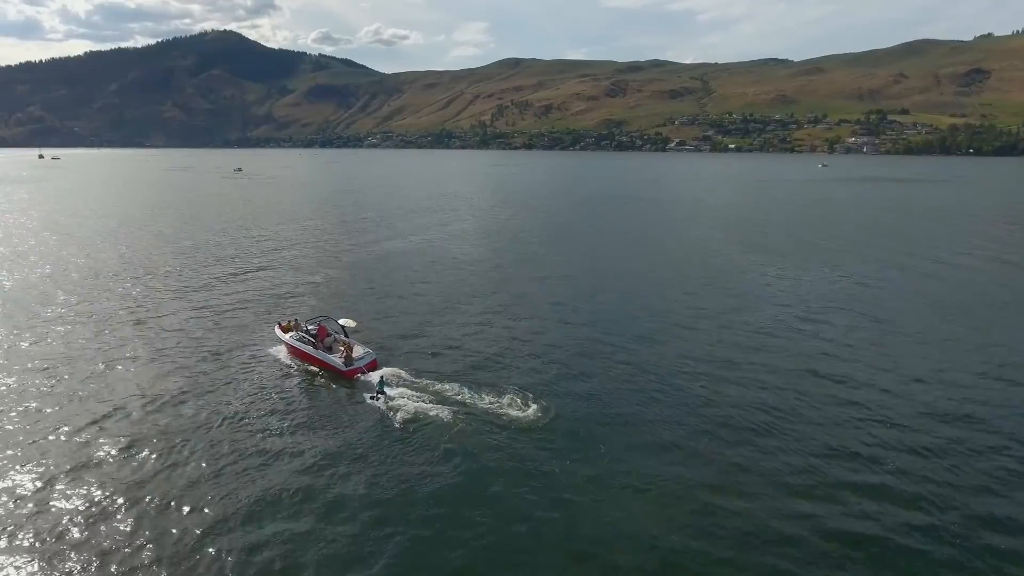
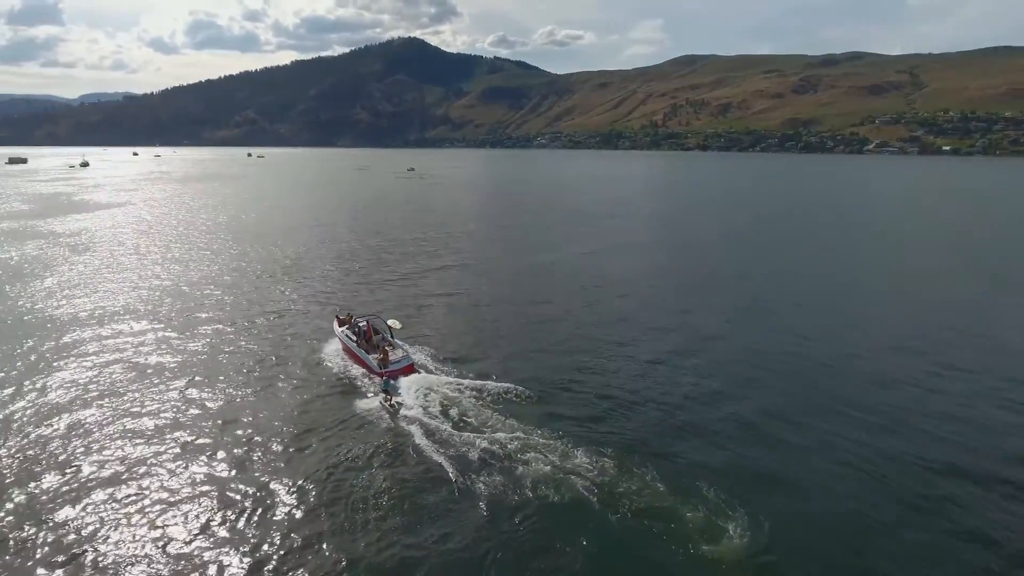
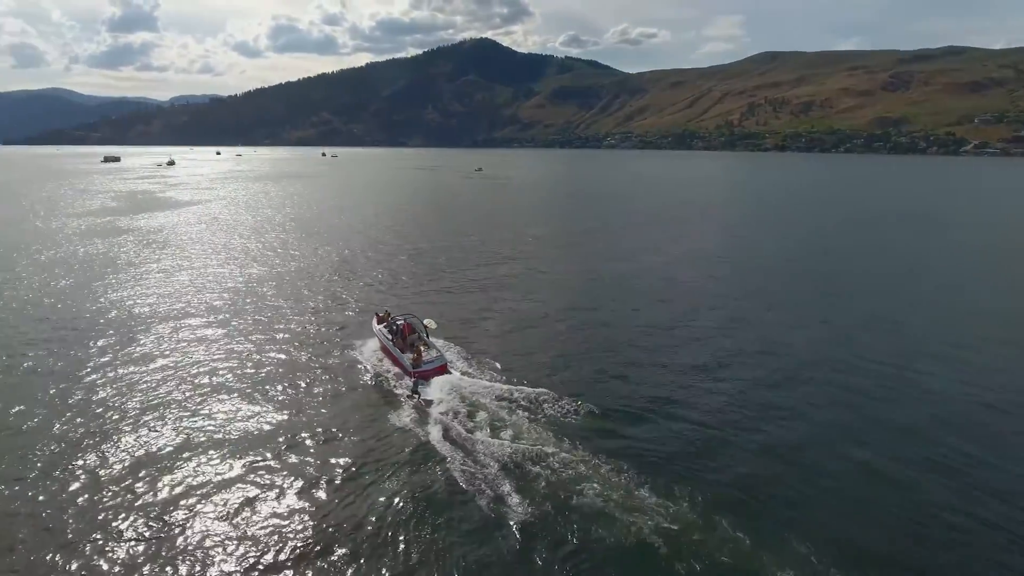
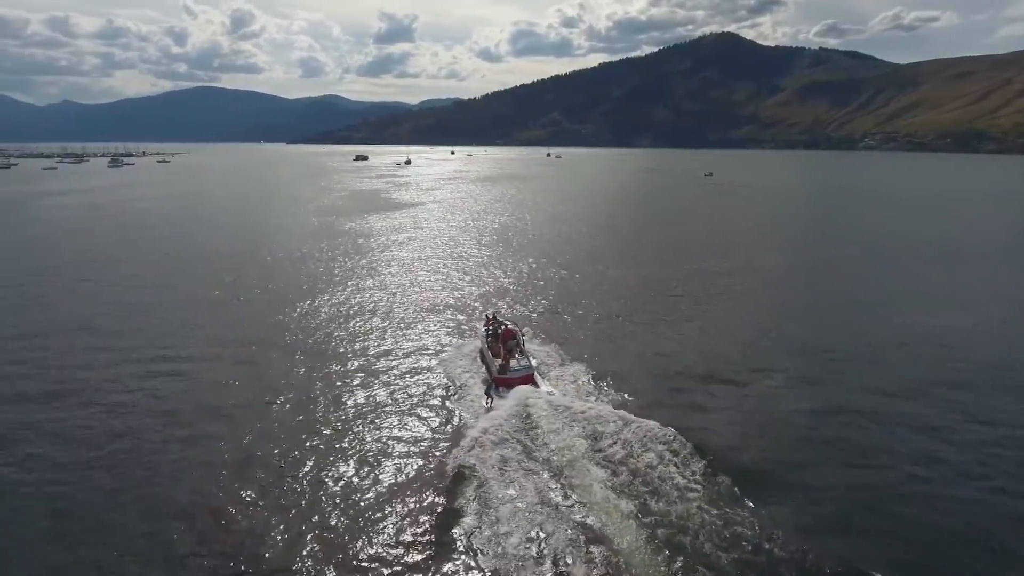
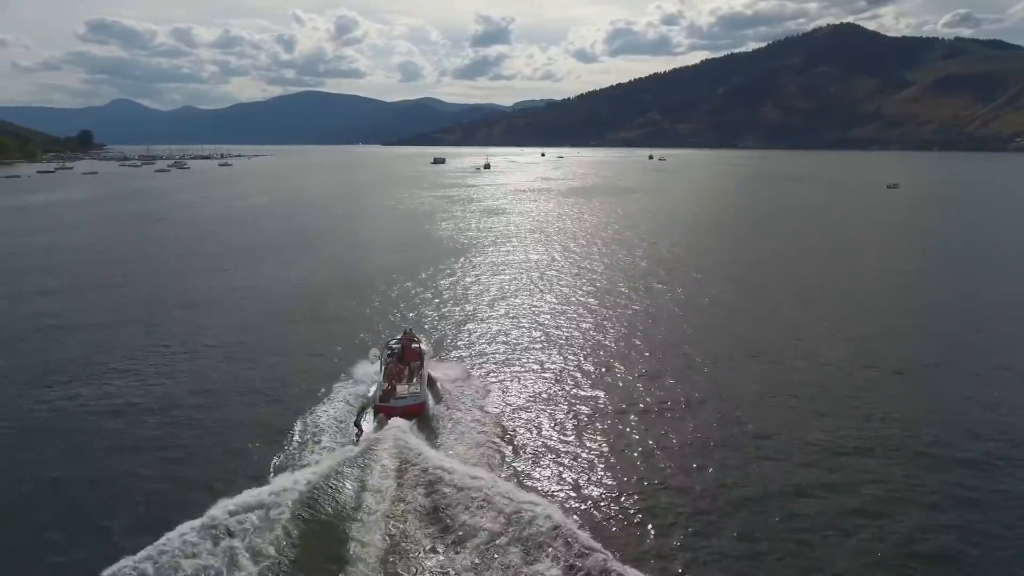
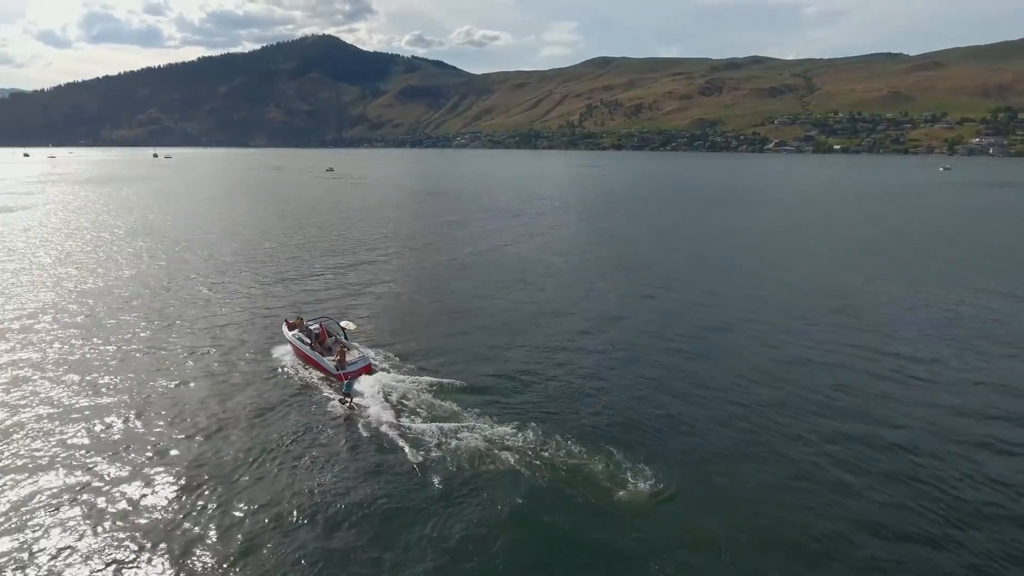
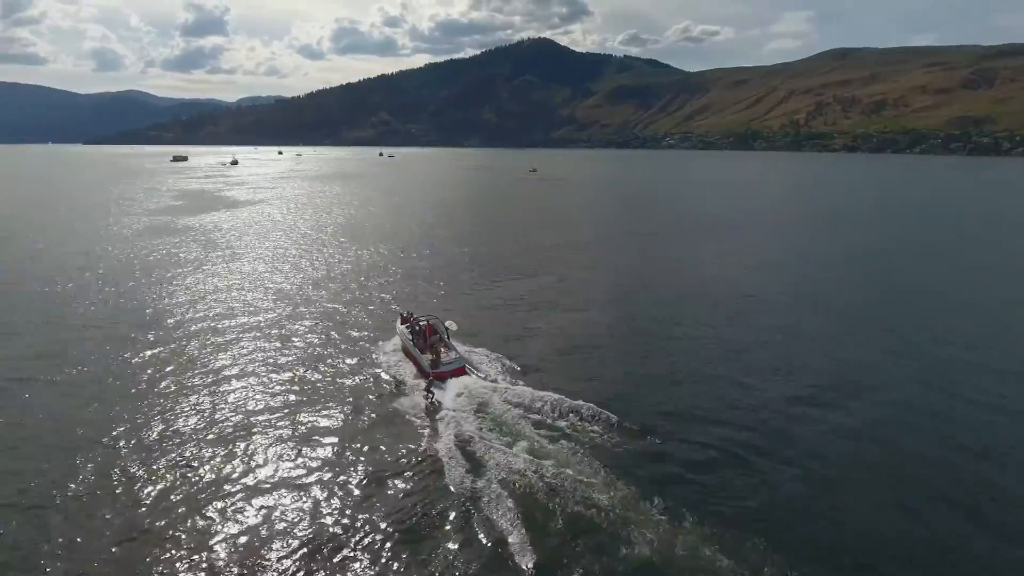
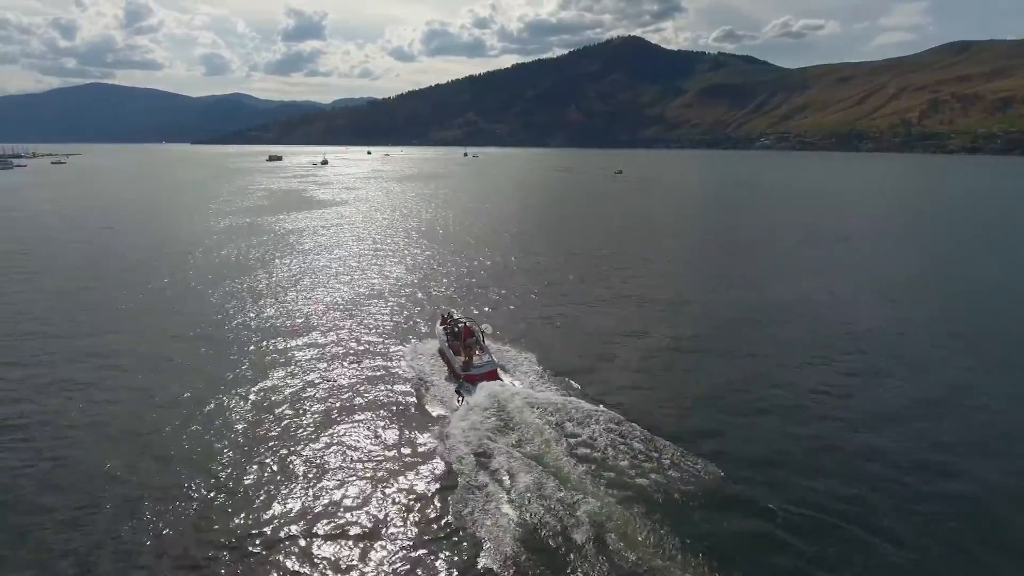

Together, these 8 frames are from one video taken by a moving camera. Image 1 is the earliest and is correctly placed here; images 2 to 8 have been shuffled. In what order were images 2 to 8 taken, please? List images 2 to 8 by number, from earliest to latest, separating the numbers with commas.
6, 2, 3, 7, 8, 4, 5
